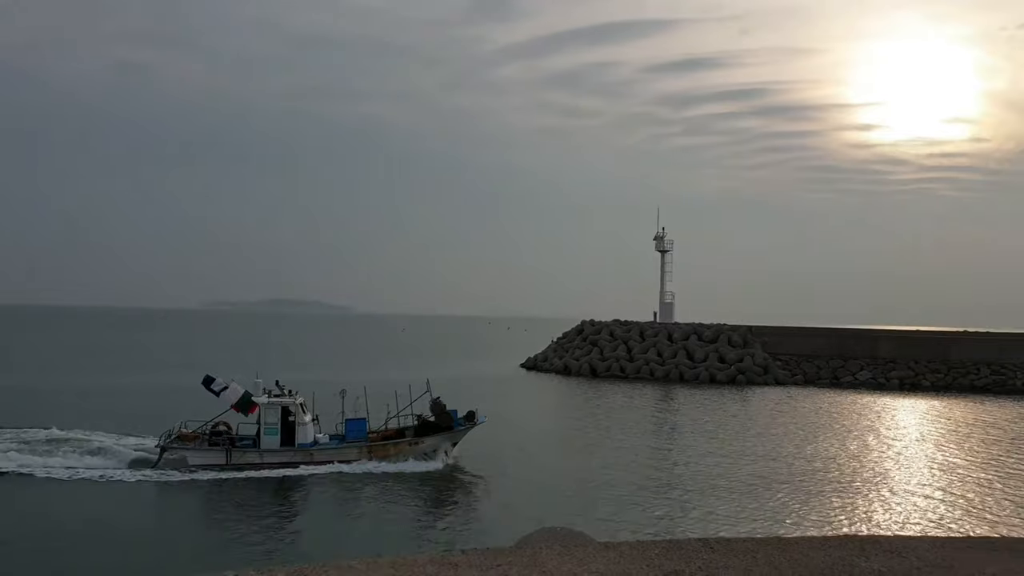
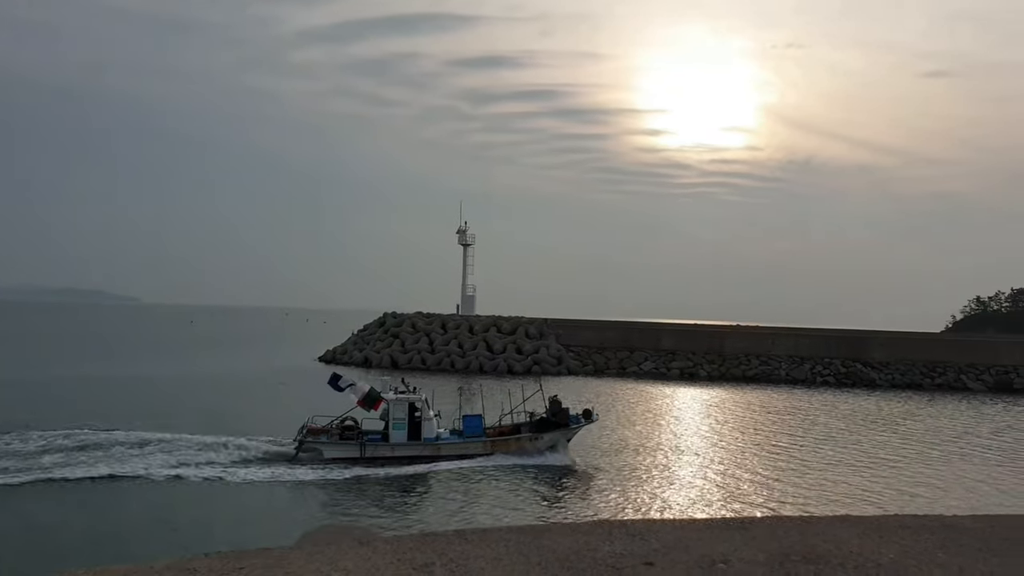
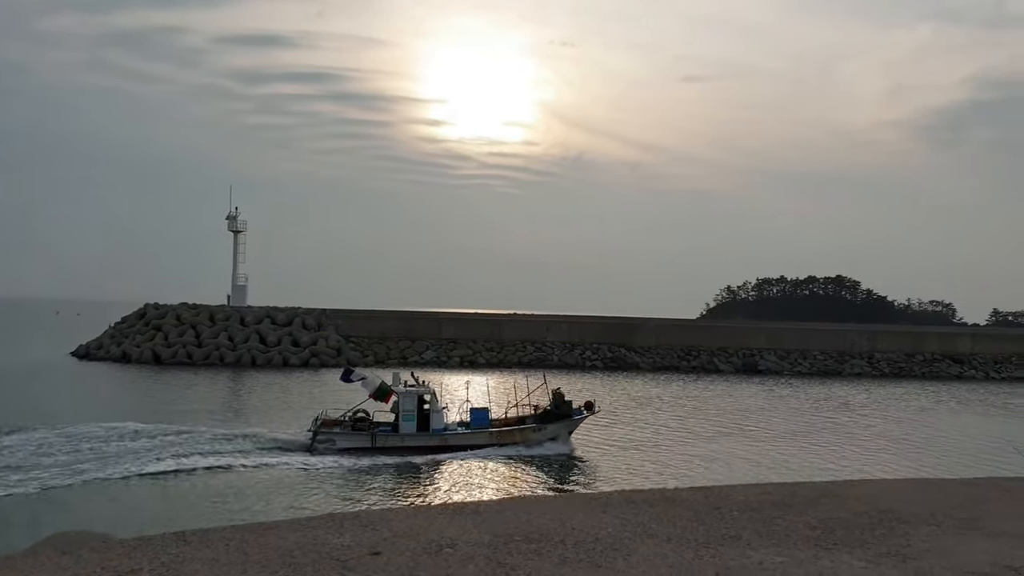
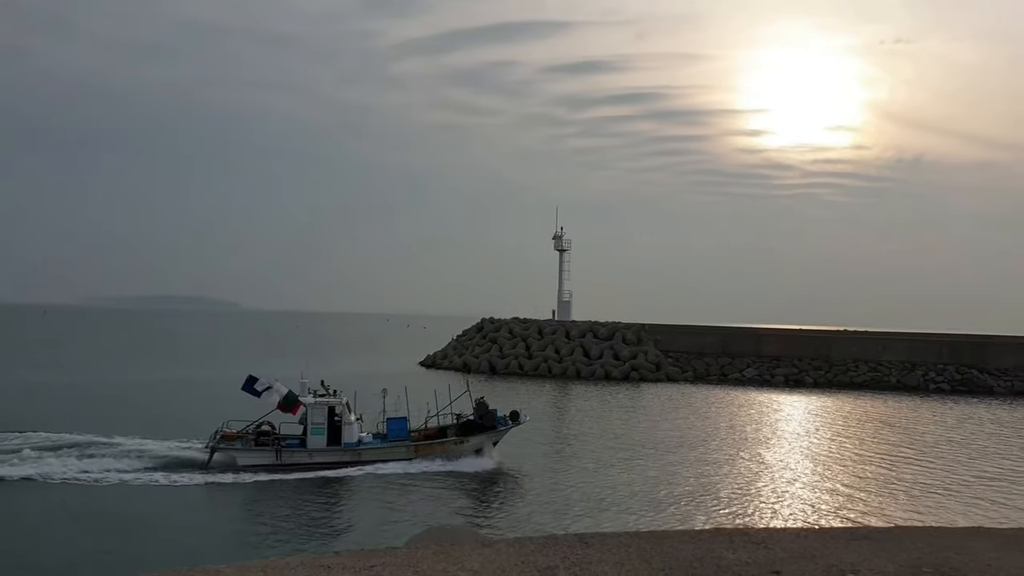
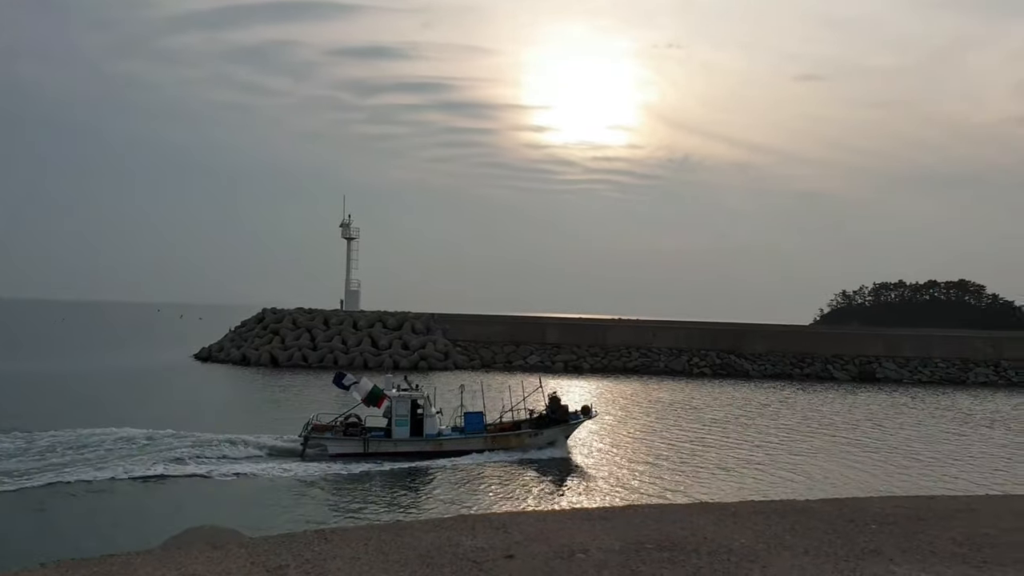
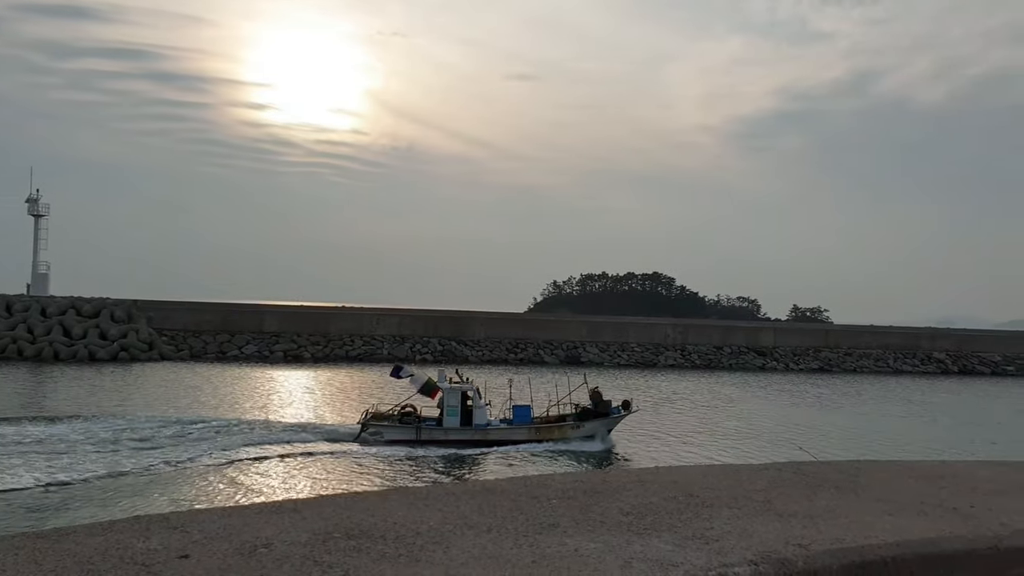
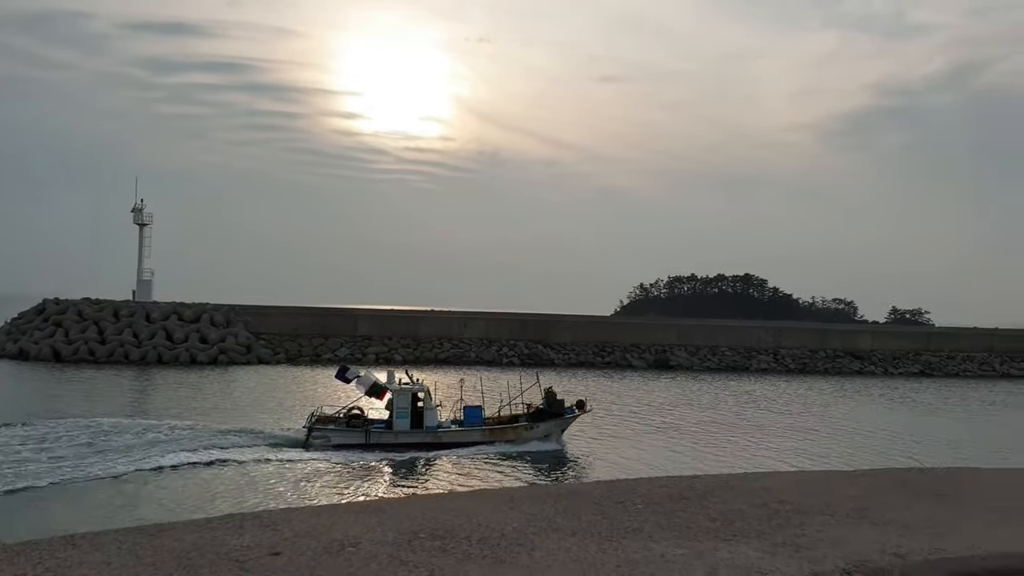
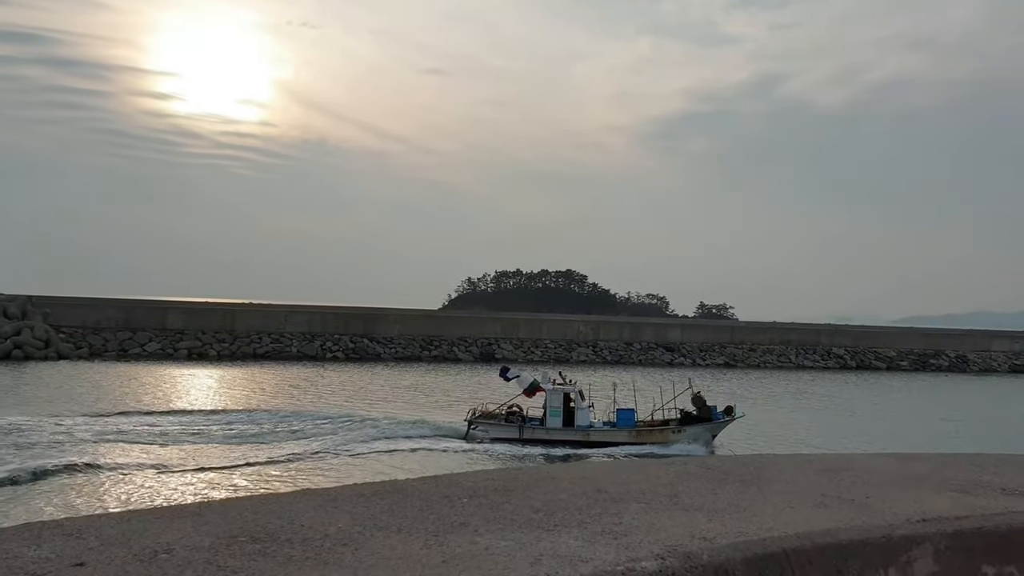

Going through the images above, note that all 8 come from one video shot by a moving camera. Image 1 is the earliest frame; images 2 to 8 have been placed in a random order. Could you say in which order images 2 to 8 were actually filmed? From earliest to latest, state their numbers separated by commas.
4, 2, 5, 3, 7, 6, 8
